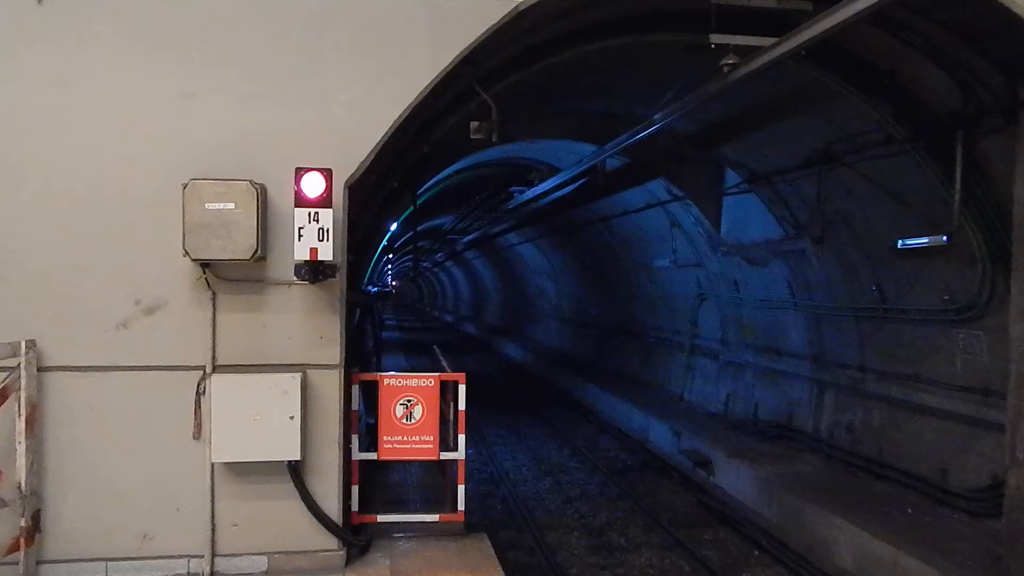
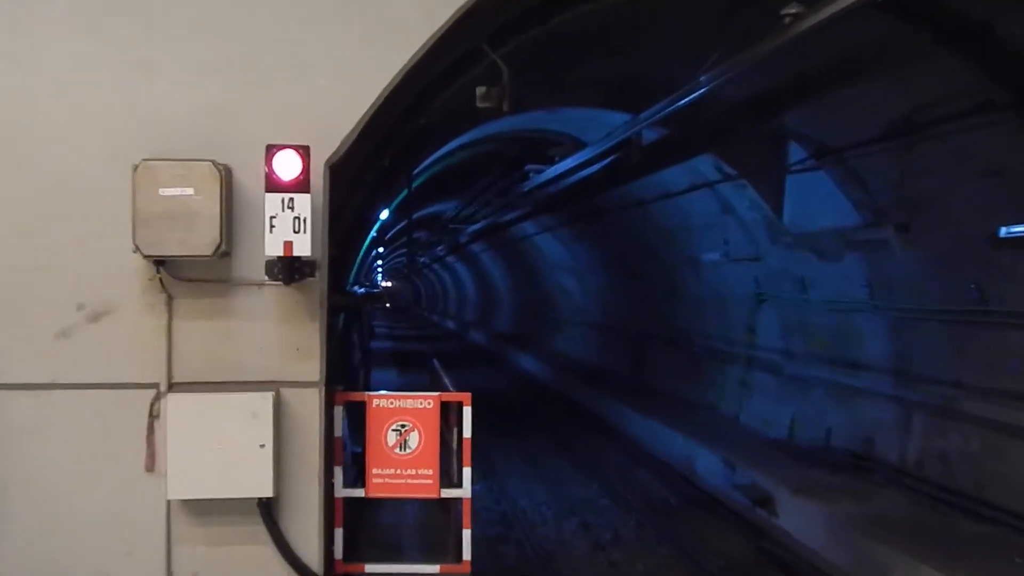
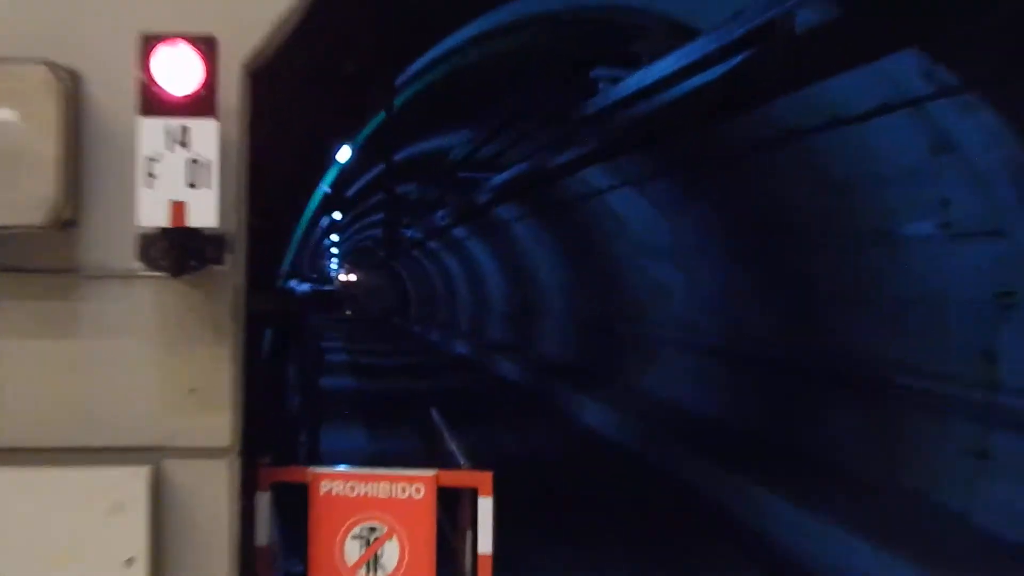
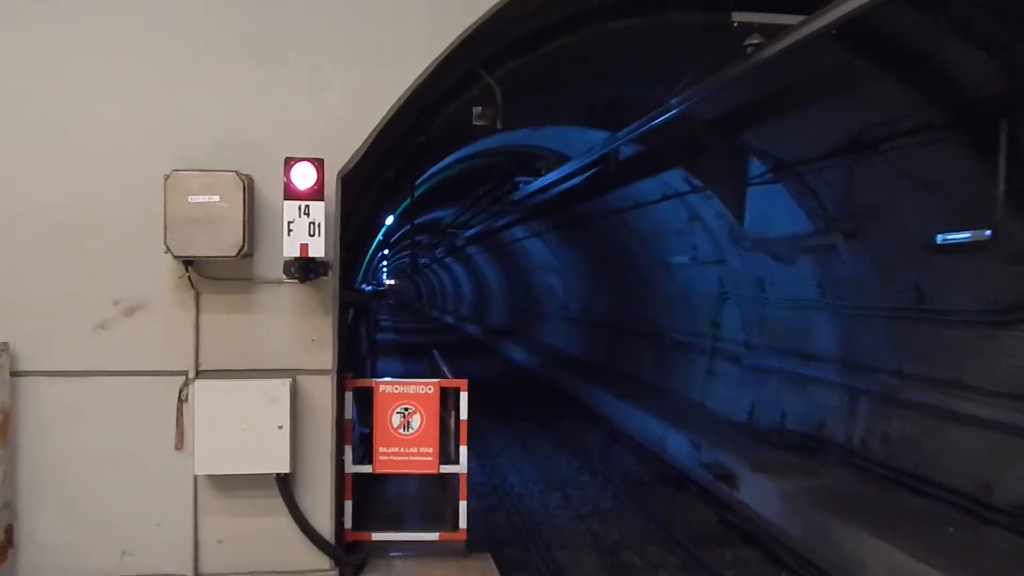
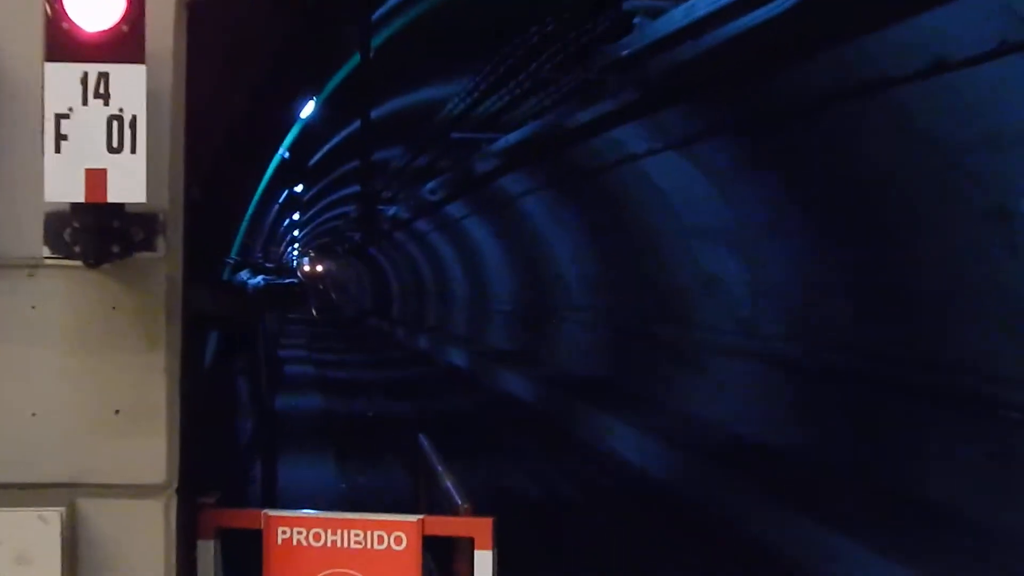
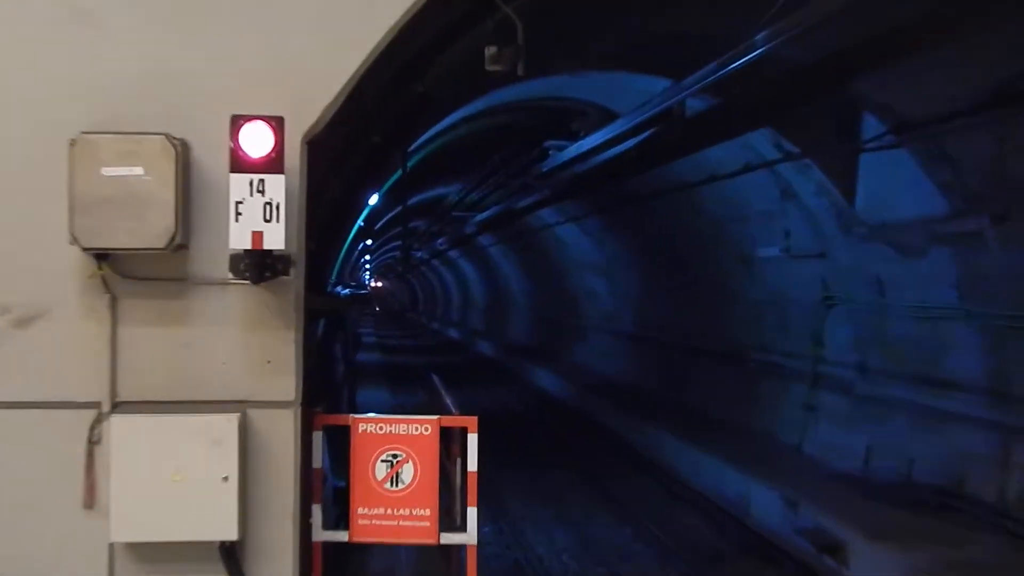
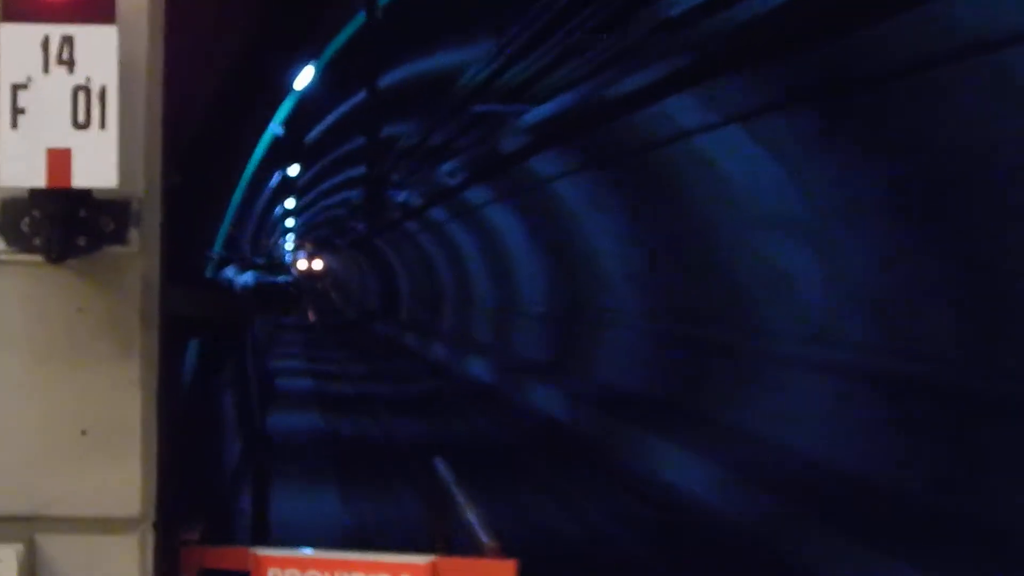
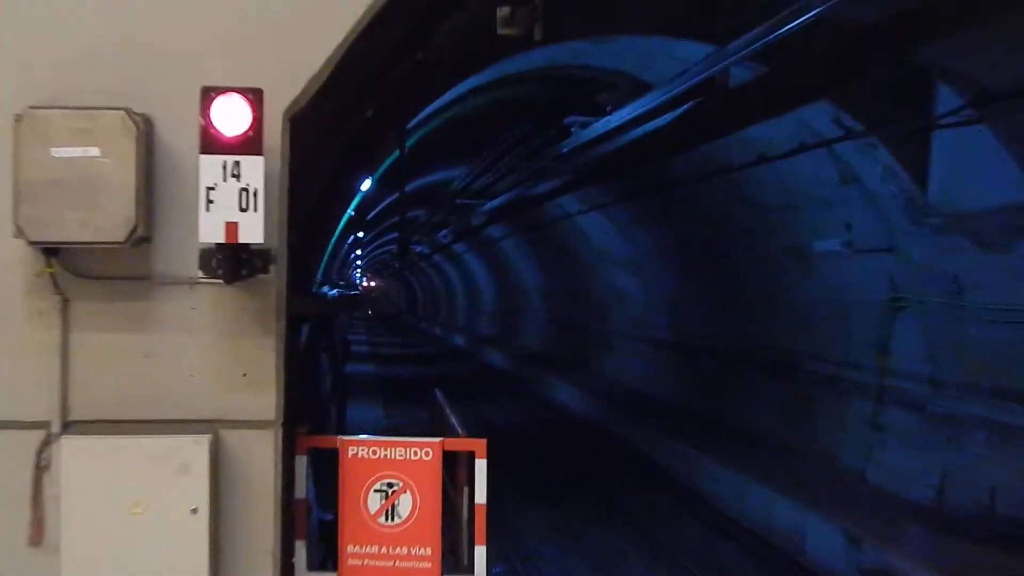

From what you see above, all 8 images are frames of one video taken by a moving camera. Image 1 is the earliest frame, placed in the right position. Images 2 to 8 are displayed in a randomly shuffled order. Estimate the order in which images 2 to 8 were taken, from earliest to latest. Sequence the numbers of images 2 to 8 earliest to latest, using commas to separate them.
4, 2, 6, 8, 3, 5, 7
